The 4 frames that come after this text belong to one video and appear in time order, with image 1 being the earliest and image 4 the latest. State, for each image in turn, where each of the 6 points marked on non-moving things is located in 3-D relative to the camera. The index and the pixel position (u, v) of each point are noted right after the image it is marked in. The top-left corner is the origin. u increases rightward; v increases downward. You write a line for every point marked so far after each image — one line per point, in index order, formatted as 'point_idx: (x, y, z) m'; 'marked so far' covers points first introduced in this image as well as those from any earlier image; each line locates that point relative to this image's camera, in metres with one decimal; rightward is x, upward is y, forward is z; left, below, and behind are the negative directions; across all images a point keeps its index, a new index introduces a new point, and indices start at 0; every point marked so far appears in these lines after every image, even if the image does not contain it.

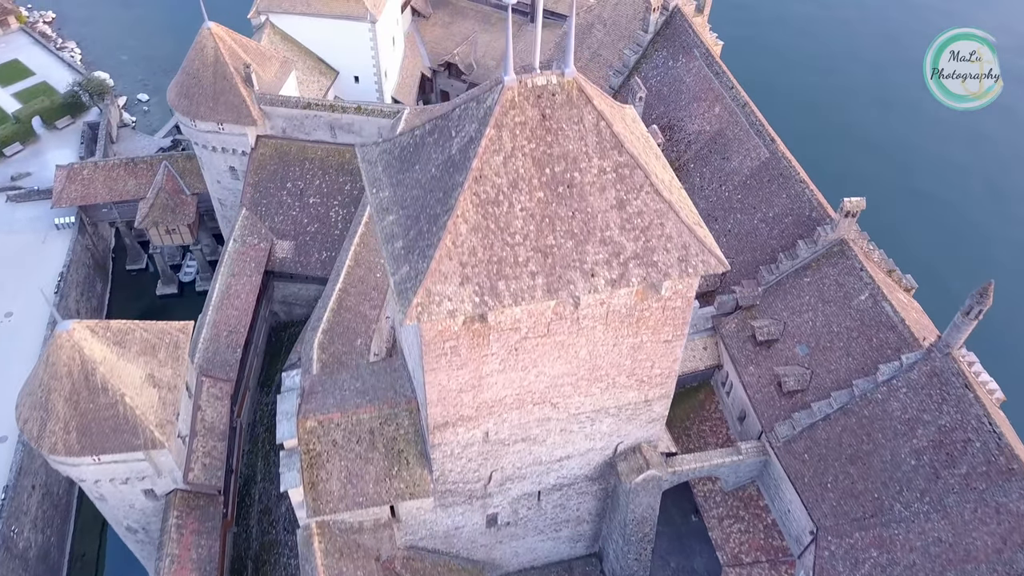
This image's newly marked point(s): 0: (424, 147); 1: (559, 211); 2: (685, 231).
0: (-1.9, +3.0, +14.7) m
1: (+0.9, +1.5, +13.8) m
2: (+3.5, +1.2, +14.2) m
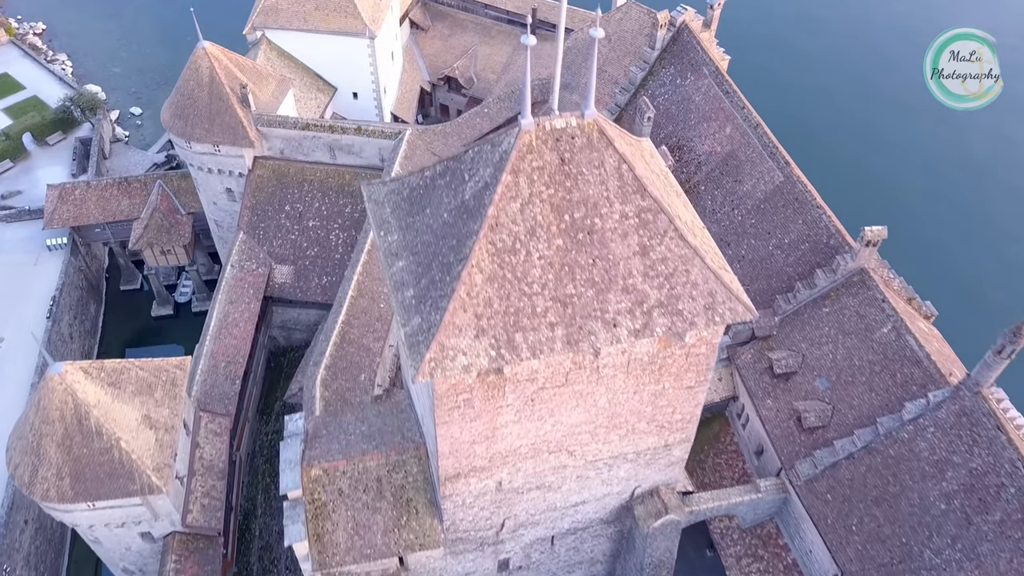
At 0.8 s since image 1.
0: (-1.5, +2.0, +14.0) m
1: (+1.3, +0.6, +13.0) m
2: (+3.9, +0.2, +13.5) m
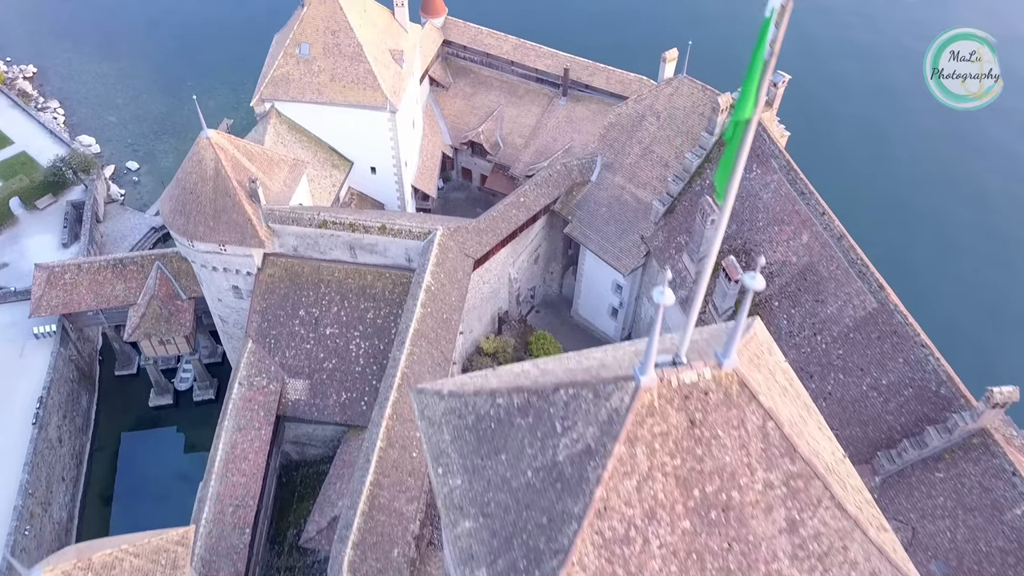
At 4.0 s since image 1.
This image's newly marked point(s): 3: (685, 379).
0: (0.0, -2.2, +10.8) m
1: (+2.8, -3.6, +9.9) m
2: (+5.4, -4.0, +10.4) m
3: (+2.4, -1.2, +9.6) m
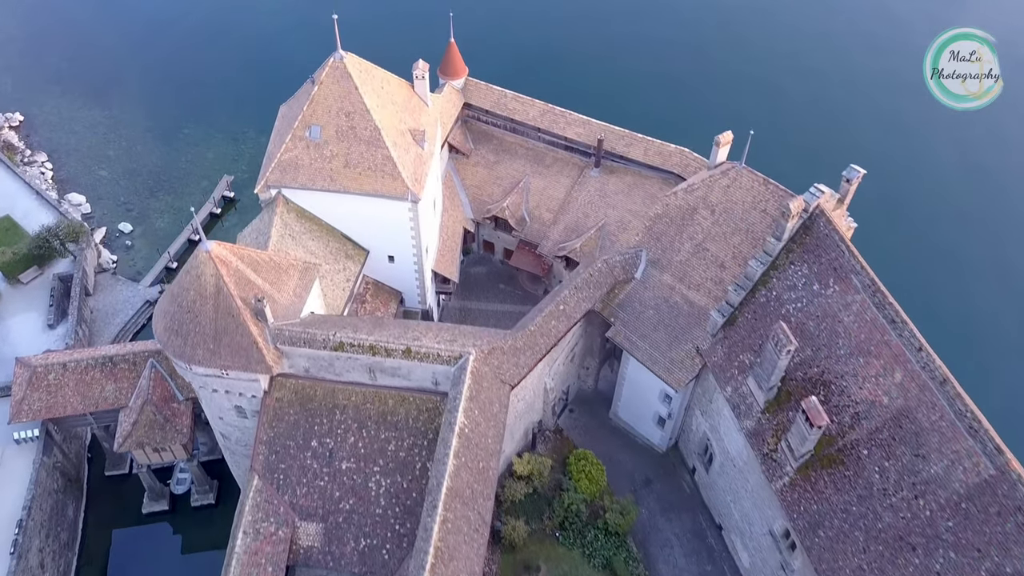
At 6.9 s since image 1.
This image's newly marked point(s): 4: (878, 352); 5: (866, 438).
0: (+1.4, -6.4, +7.8) m
1: (+4.2, -7.8, +6.9) m
2: (+6.8, -8.1, +7.4) m
3: (+3.8, -5.3, +6.5) m
4: (+10.5, -1.9, +20.0) m
5: (+10.0, -4.2, +19.5) m
